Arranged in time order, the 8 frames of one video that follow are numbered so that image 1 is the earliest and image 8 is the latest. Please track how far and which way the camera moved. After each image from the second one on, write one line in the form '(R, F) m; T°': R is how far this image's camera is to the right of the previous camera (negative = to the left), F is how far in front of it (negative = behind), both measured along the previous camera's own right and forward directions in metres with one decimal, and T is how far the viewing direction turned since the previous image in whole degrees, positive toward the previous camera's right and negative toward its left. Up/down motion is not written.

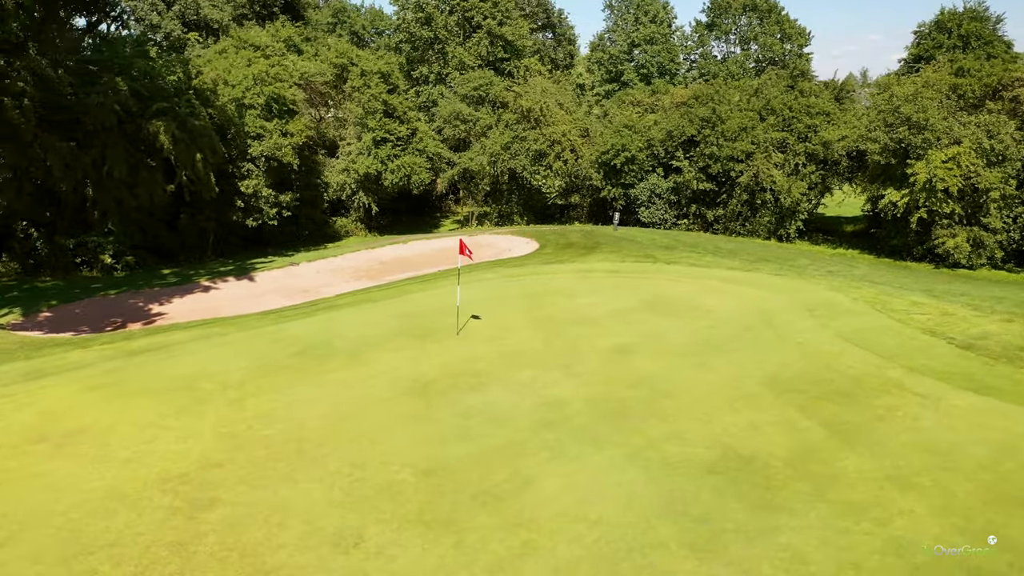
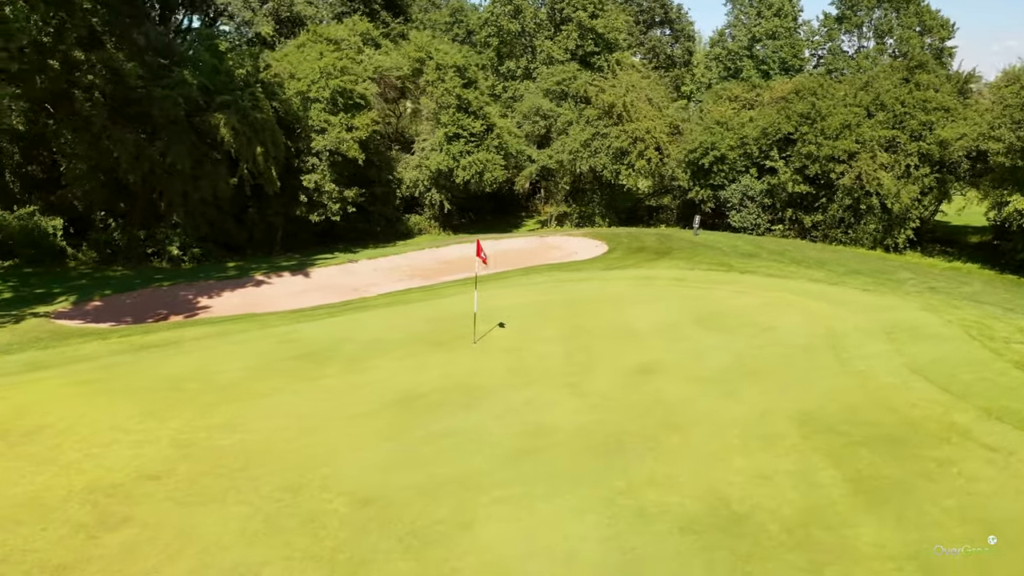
(+1.6, +1.4) m; -9°
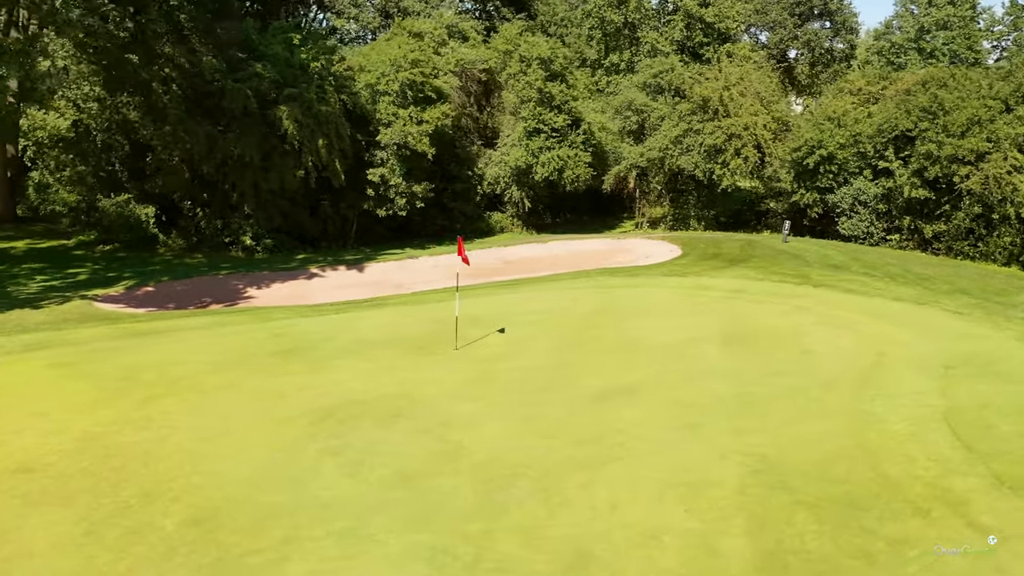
(+2.5, +1.4) m; -11°
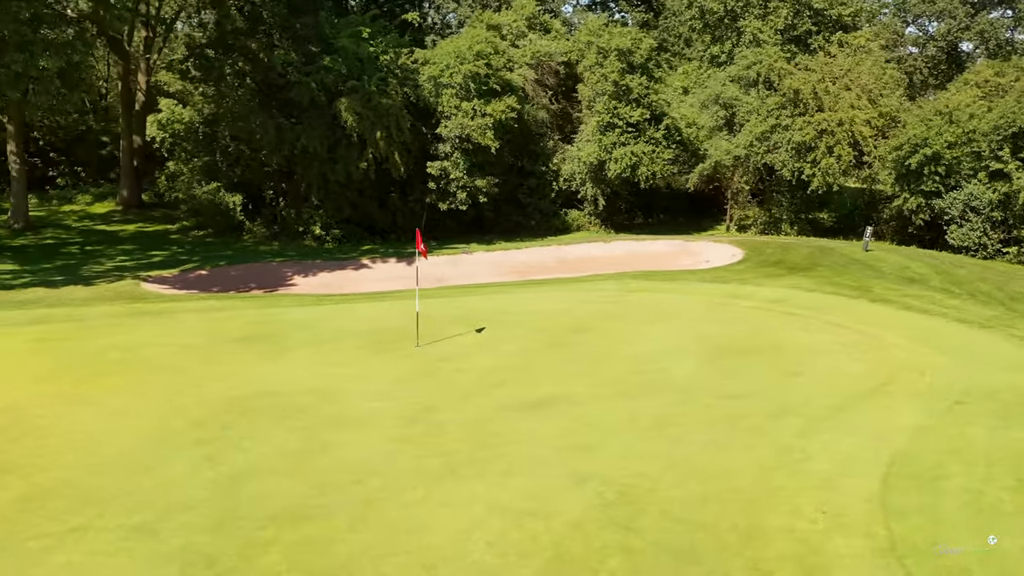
(+2.7, +0.9) m; -11°
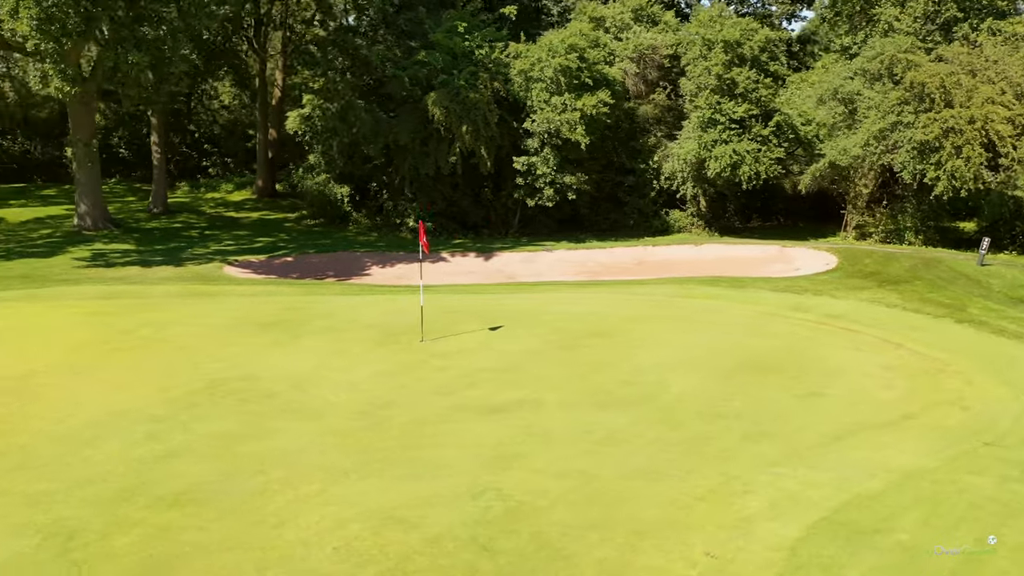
(+2.1, +0.7) m; -11°
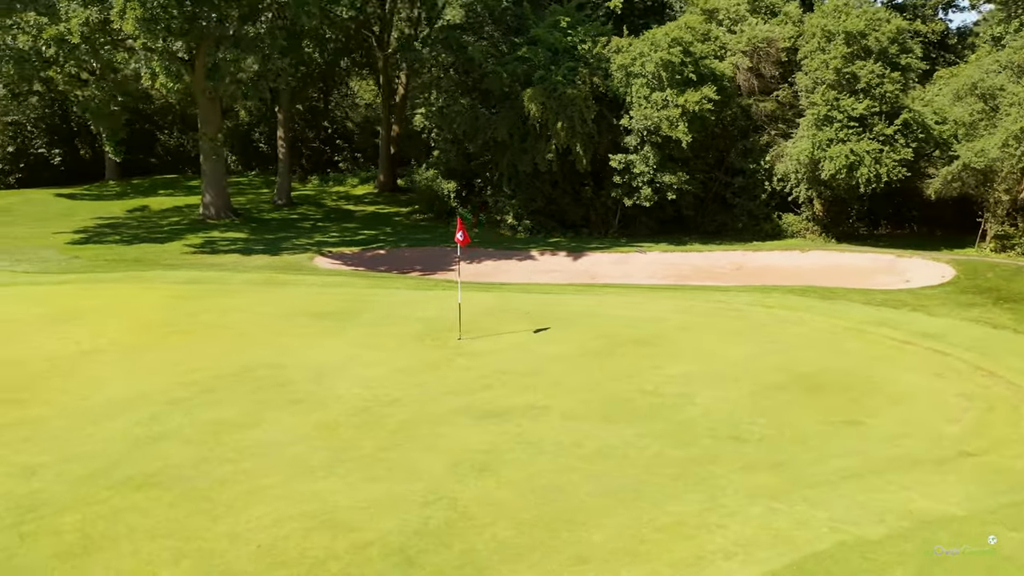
(+1.4, +0.5) m; -10°
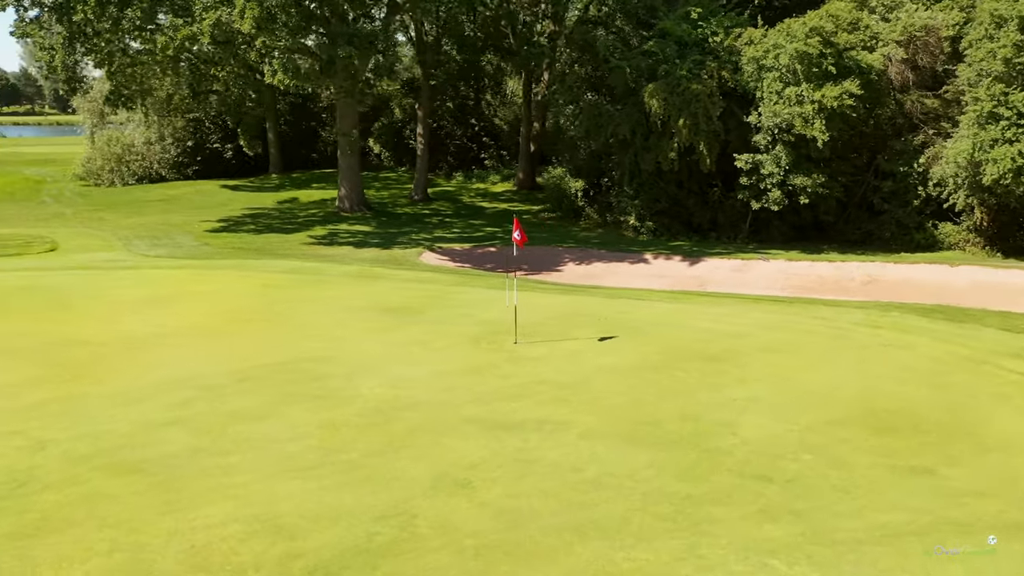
(+1.4, +0.7) m; -12°
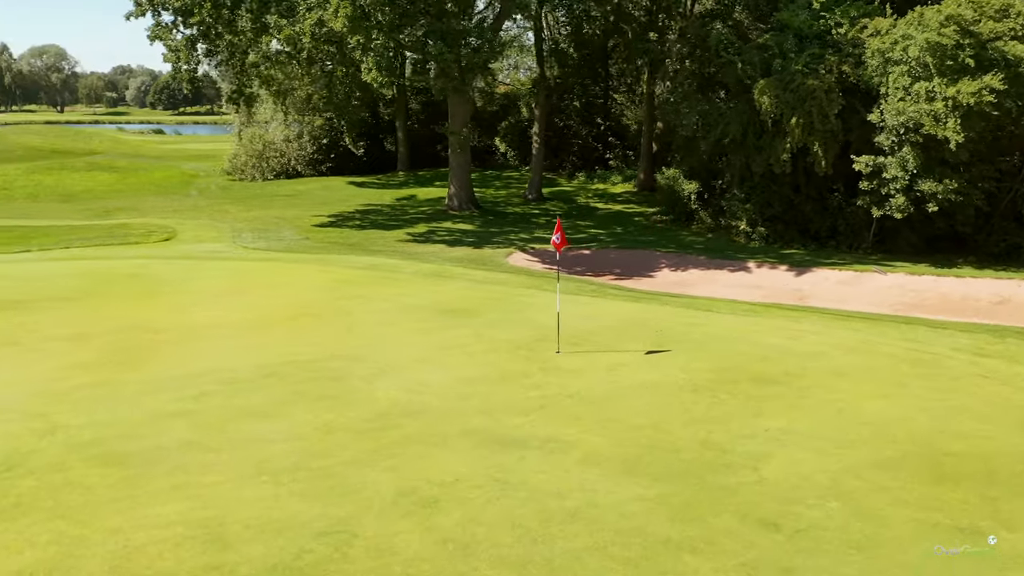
(+1.2, +0.6) m; -10°
